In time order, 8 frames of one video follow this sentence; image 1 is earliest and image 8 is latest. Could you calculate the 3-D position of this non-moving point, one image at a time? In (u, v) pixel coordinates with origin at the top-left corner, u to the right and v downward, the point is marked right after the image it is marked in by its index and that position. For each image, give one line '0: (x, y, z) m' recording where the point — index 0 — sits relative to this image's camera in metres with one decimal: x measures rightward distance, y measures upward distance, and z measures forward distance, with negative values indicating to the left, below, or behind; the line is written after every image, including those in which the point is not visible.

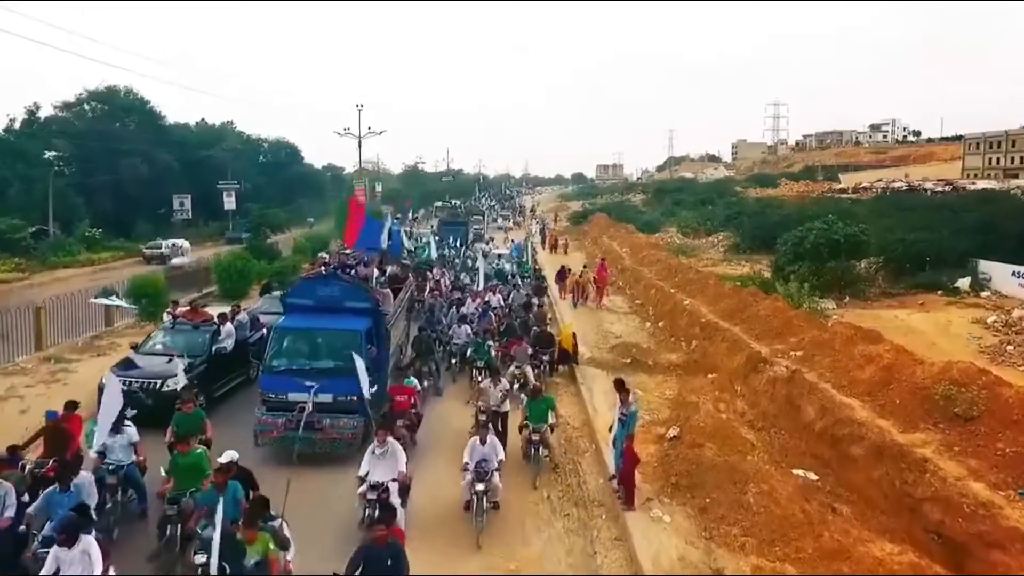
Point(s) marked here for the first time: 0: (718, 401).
0: (+4.8, -2.6, +15.1) m
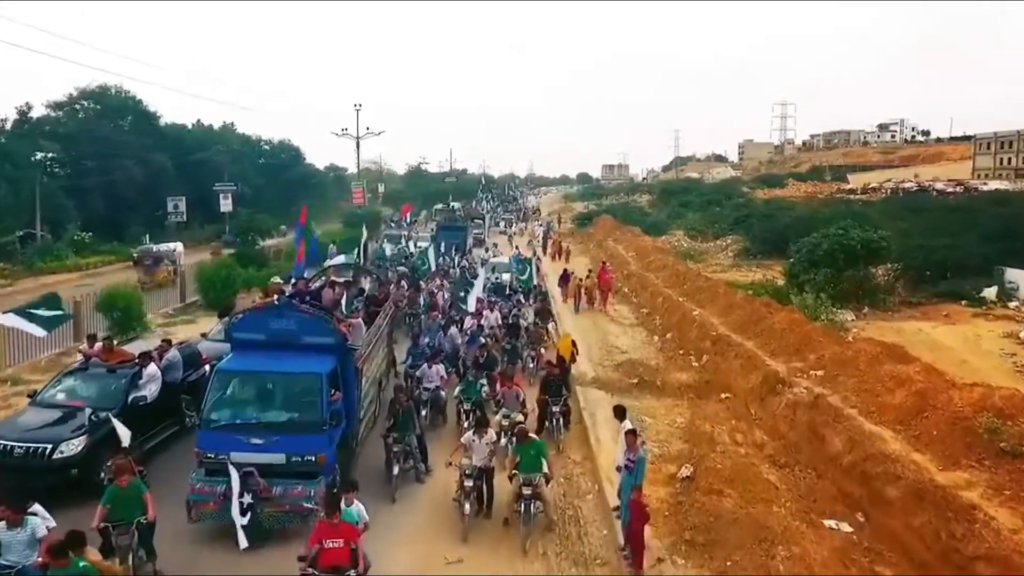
0: (+4.7, -3.0, +13.7) m
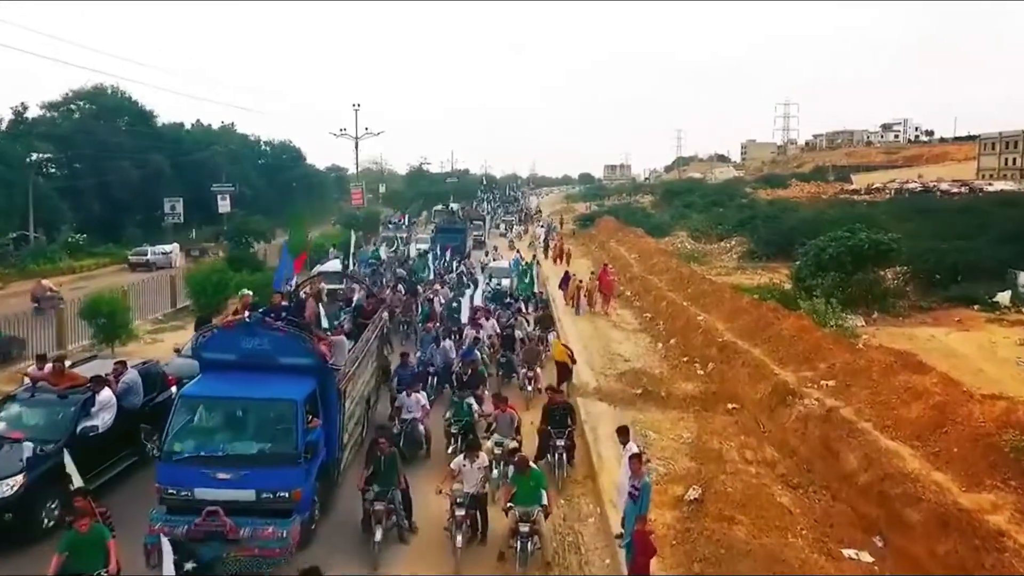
0: (+4.6, -3.1, +13.0) m
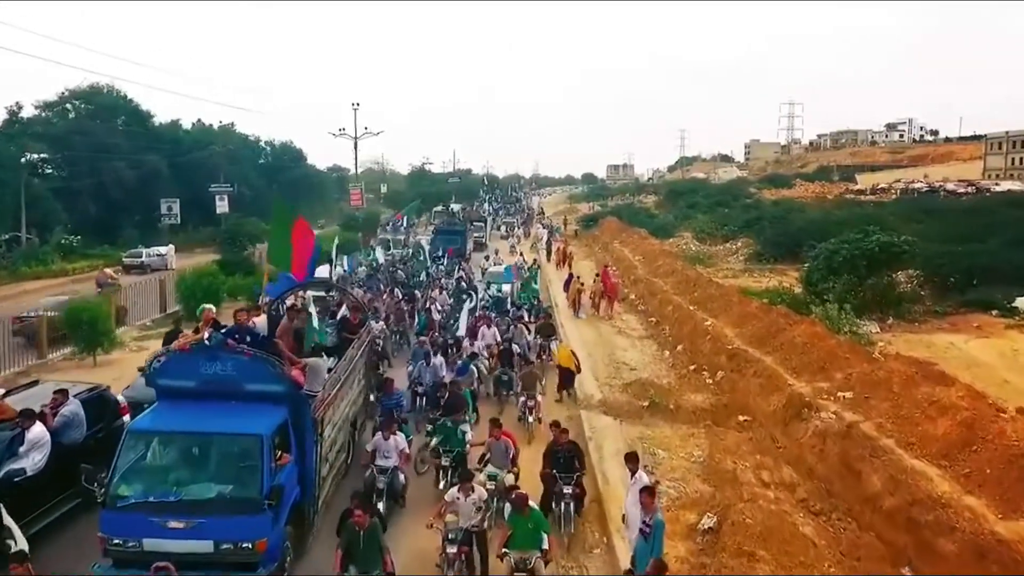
0: (+4.6, -3.3, +12.1) m
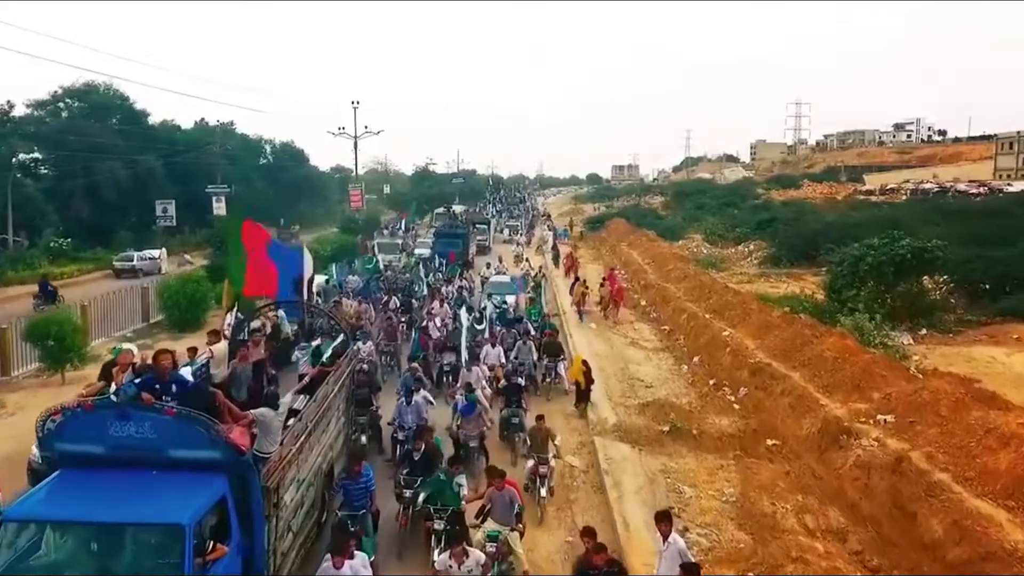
0: (+4.7, -3.6, +10.6) m
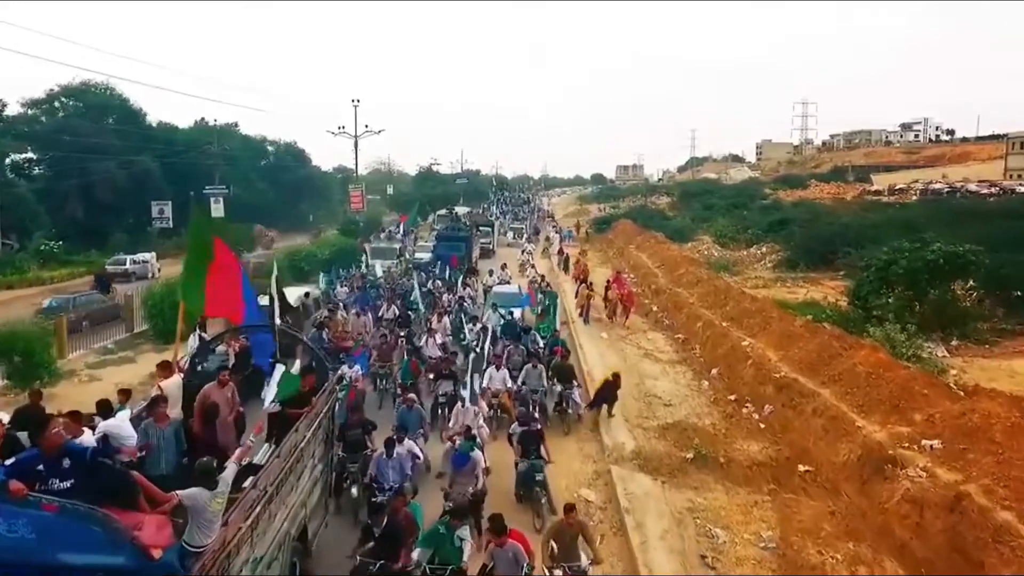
0: (+4.8, -3.8, +9.2) m
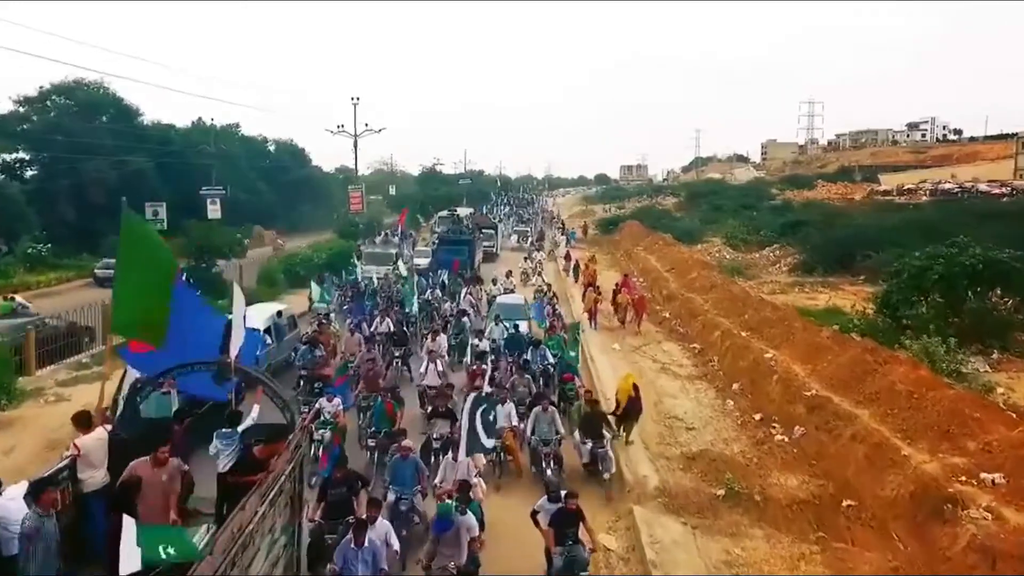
0: (+5.0, -4.1, +7.7) m
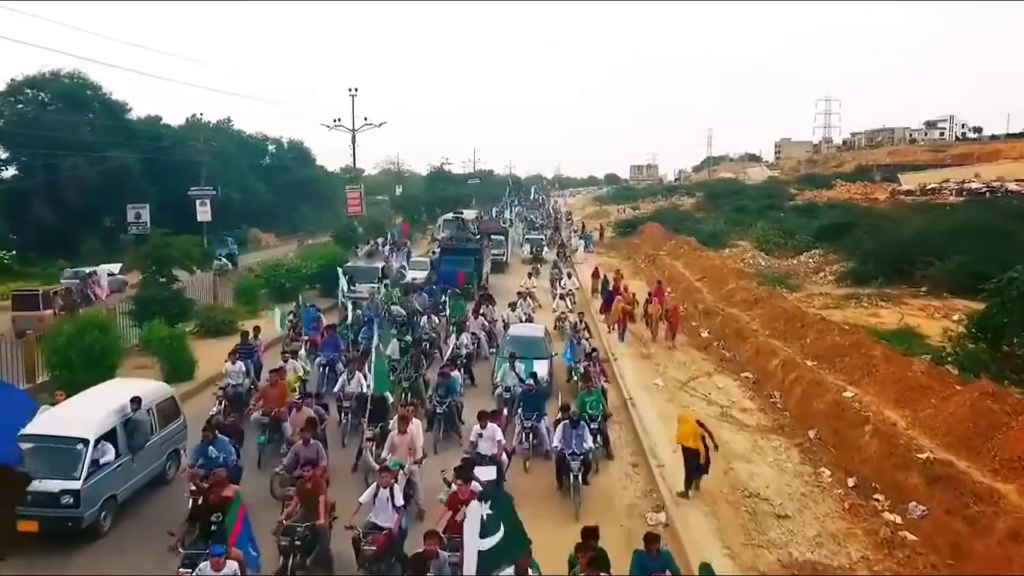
0: (+5.3, -4.7, +3.8) m
